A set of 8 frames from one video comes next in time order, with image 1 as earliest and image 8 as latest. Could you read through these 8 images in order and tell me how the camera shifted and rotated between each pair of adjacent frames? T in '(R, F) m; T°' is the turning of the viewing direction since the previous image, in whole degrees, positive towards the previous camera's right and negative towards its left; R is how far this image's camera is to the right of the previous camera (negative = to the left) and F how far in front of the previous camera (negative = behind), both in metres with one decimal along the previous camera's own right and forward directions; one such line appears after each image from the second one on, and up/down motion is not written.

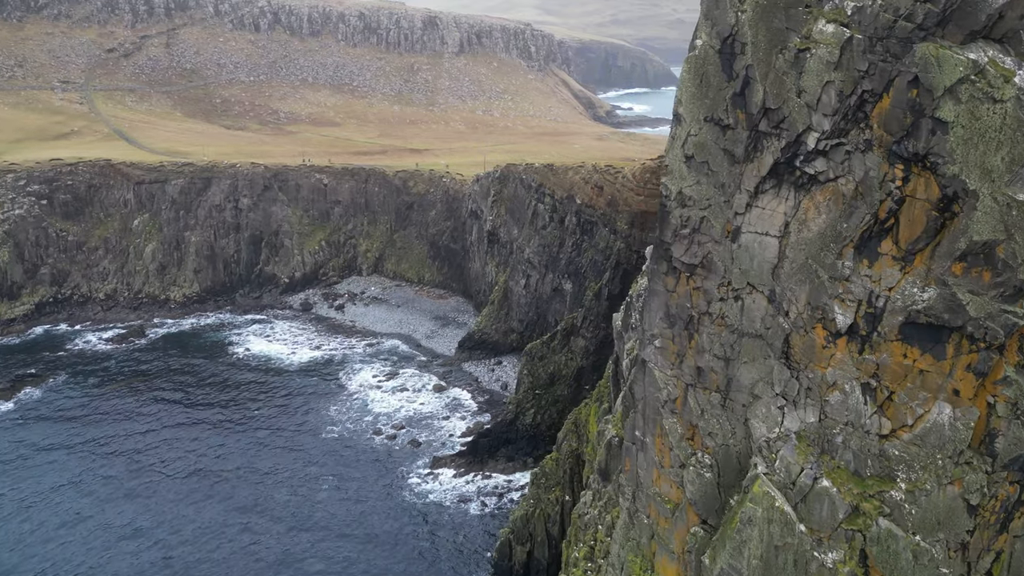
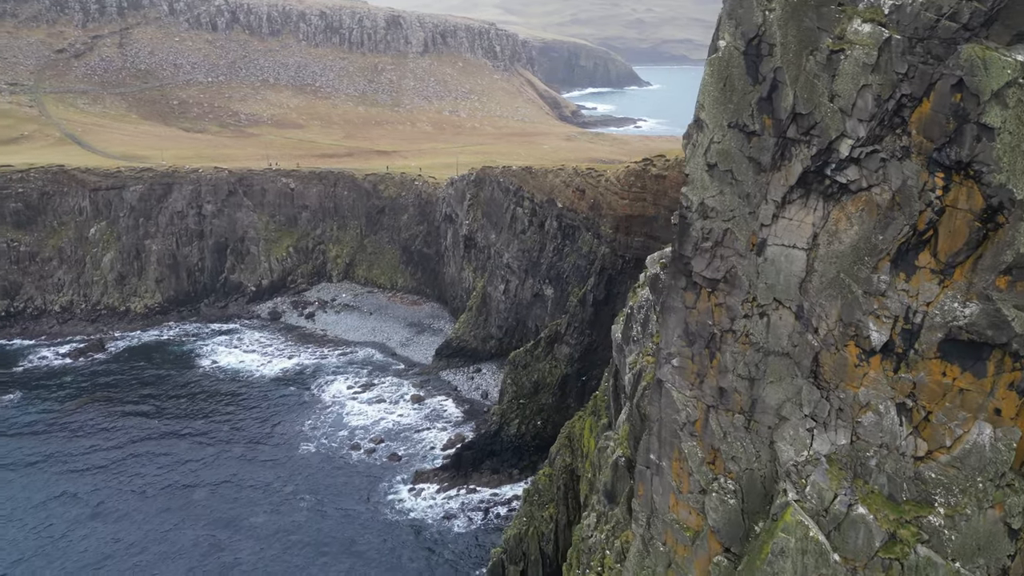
(-1.2, +1.5) m; +3°
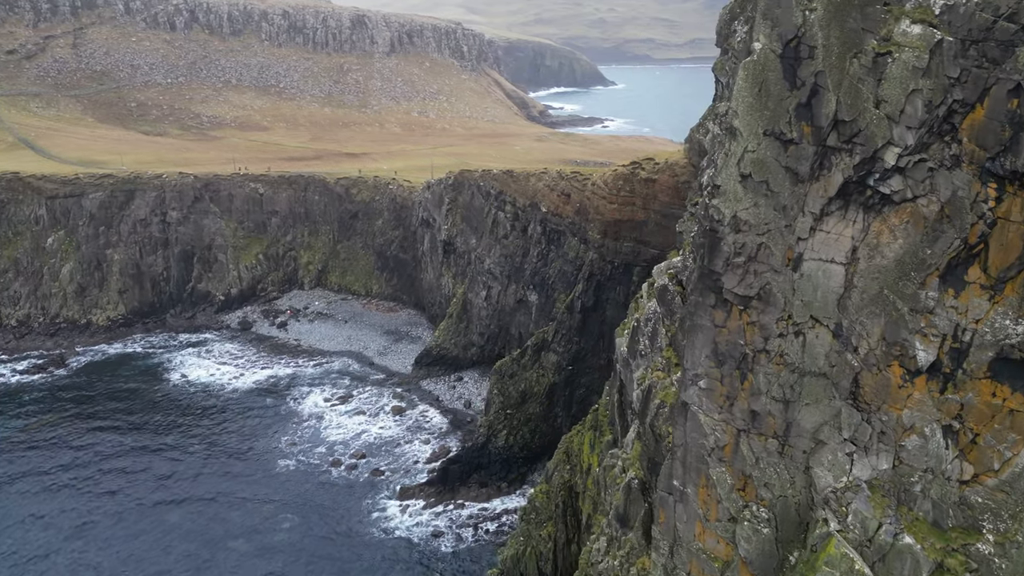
(-1.3, +1.4) m; +3°
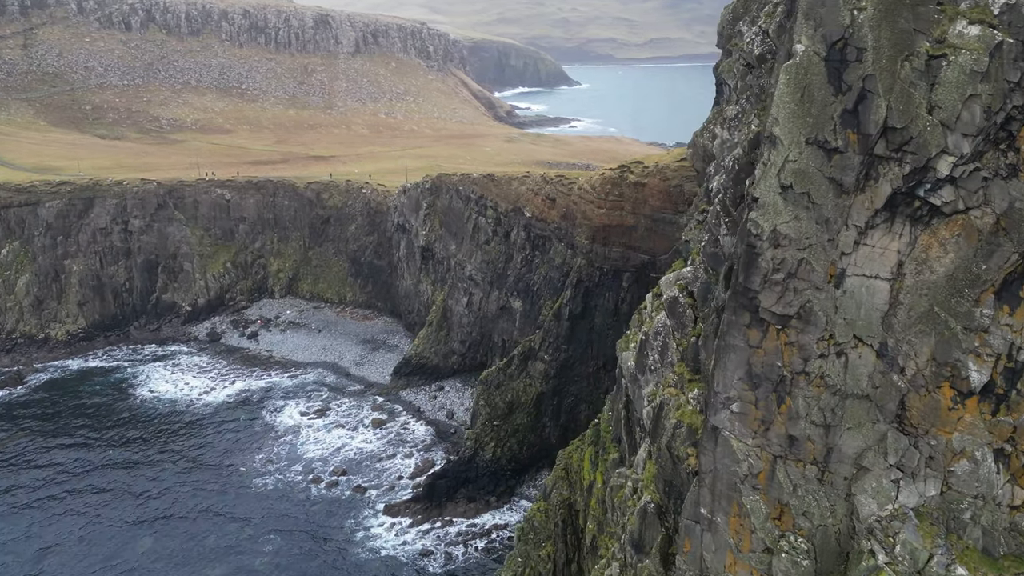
(-1.3, +1.4) m; +3°
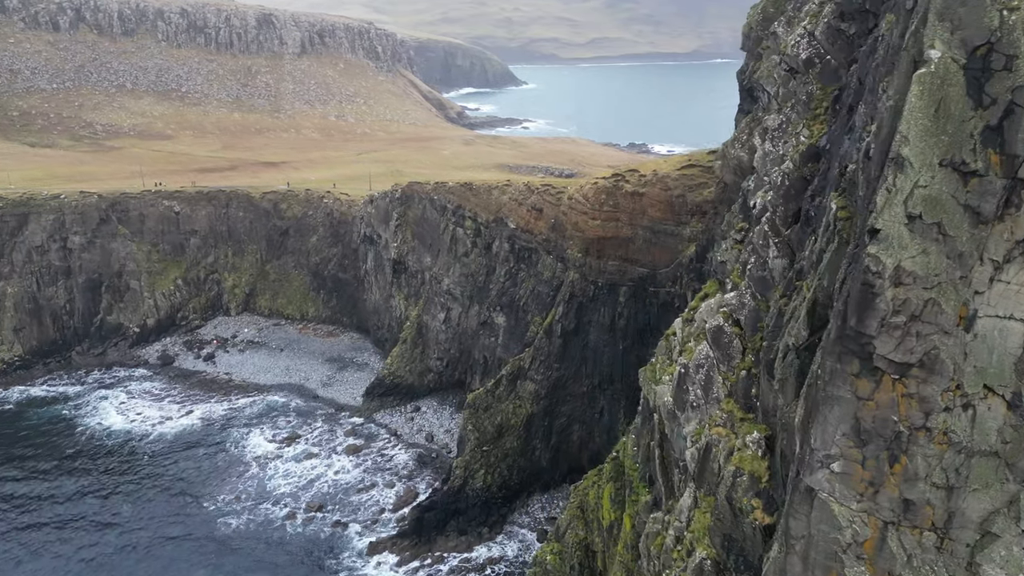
(-2.4, +2.9) m; +4°
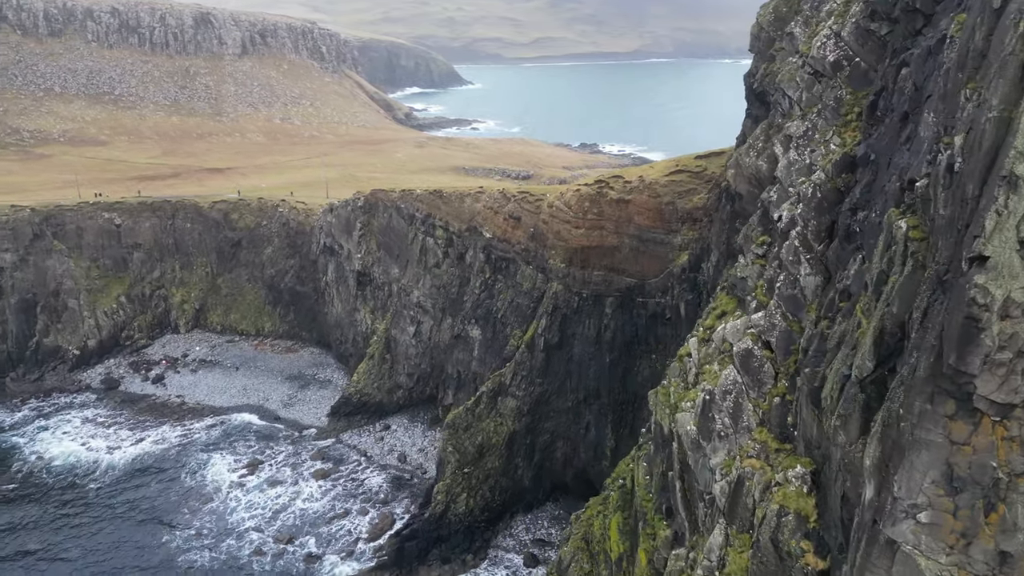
(-1.8, +2.2) m; +4°
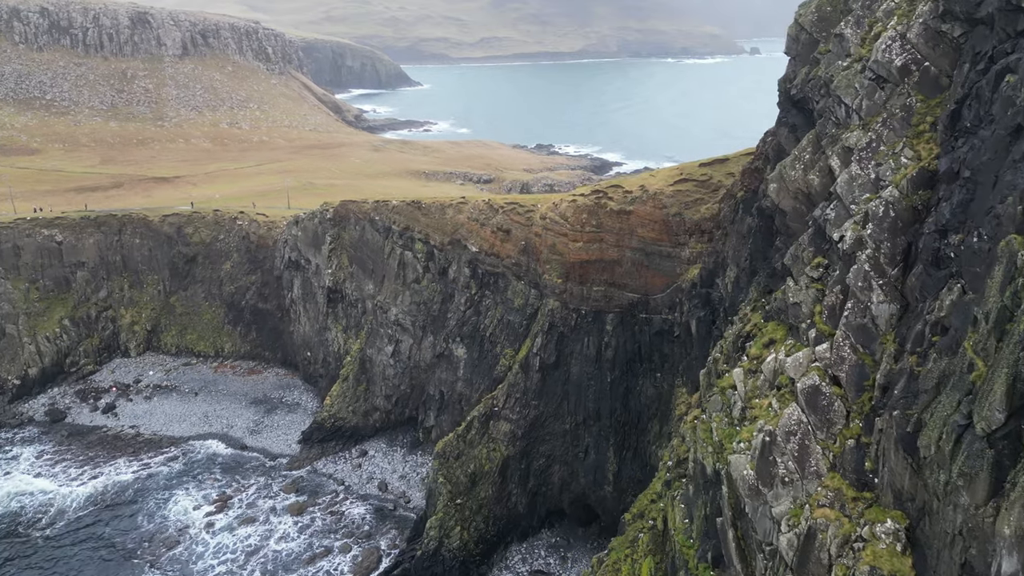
(-2.3, +2.7) m; +4°
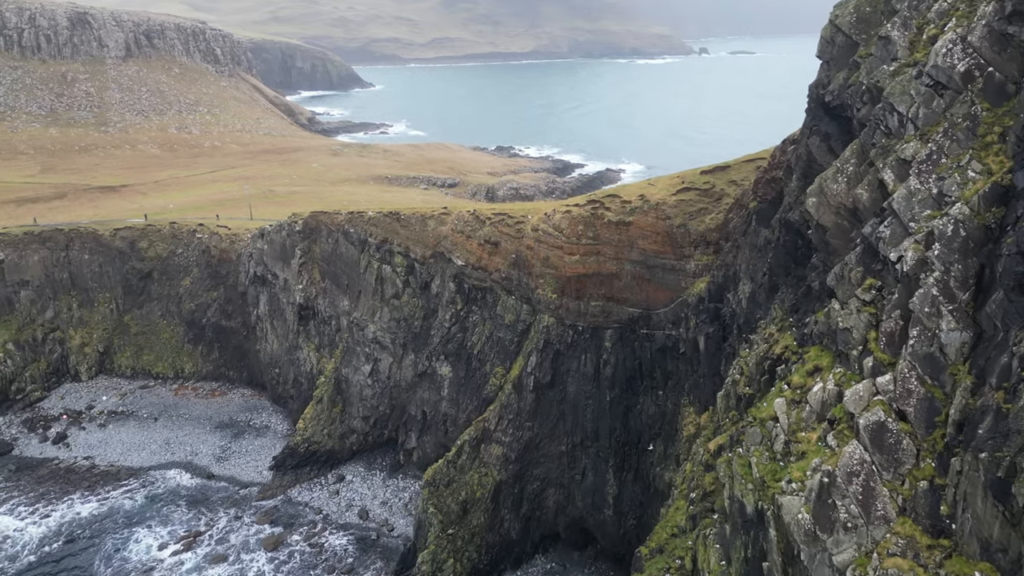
(-1.8, +2.2) m; +4°
